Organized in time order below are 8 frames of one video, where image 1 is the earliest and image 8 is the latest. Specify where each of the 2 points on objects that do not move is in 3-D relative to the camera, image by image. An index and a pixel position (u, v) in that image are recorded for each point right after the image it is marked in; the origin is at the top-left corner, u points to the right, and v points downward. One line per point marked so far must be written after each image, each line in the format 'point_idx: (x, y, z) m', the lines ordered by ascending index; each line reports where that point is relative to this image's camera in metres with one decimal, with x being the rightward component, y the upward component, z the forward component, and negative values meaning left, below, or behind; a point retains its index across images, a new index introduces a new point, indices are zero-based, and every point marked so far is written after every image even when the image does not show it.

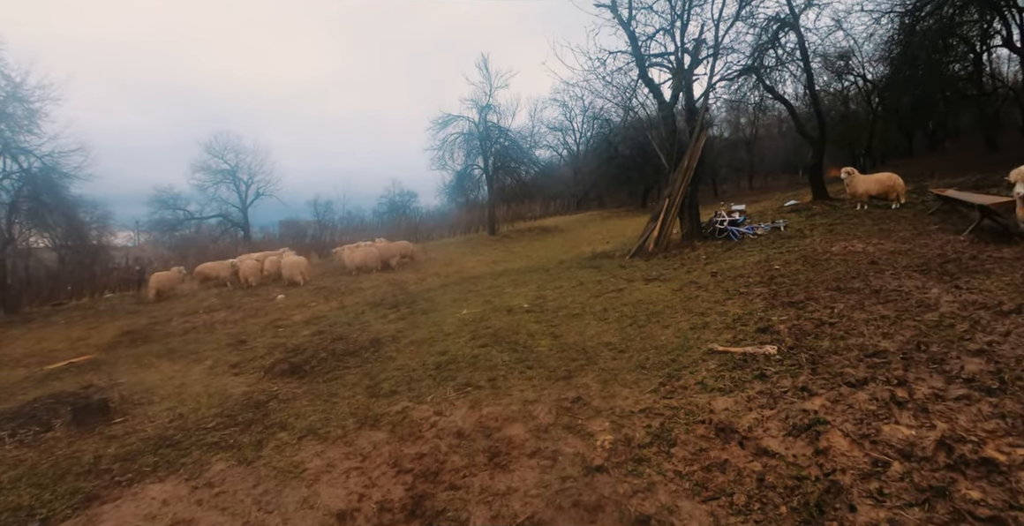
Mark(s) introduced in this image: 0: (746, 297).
0: (+2.7, -0.4, +5.7) m
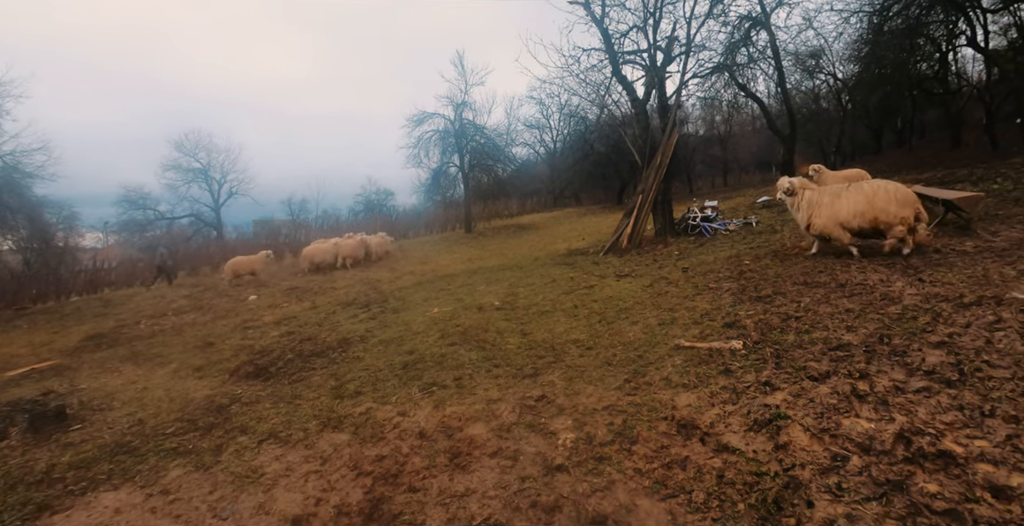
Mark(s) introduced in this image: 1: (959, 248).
0: (+2.3, -0.3, +5.8) m
1: (+6.1, +0.2, +6.8) m
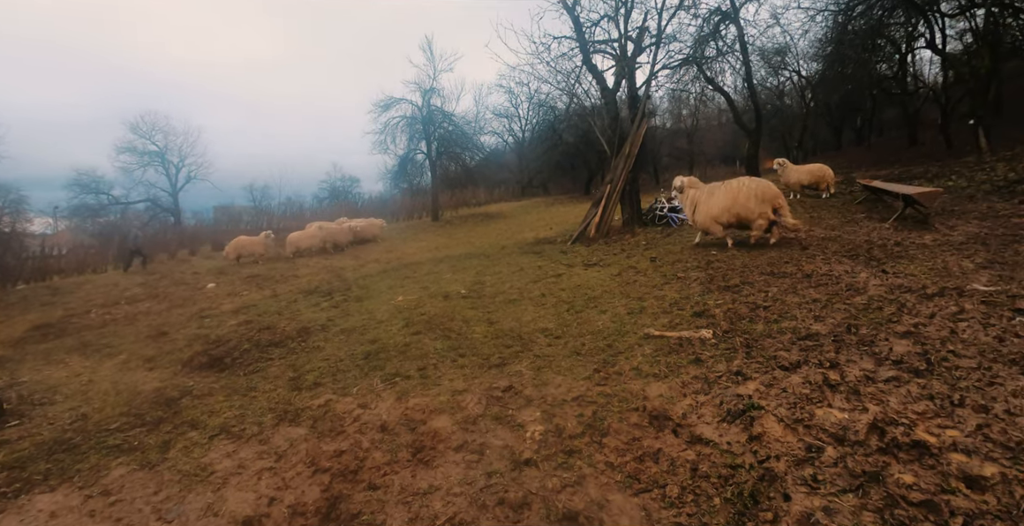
0: (+2.0, -0.2, +5.7) m
1: (+5.7, +0.3, +7.0) m
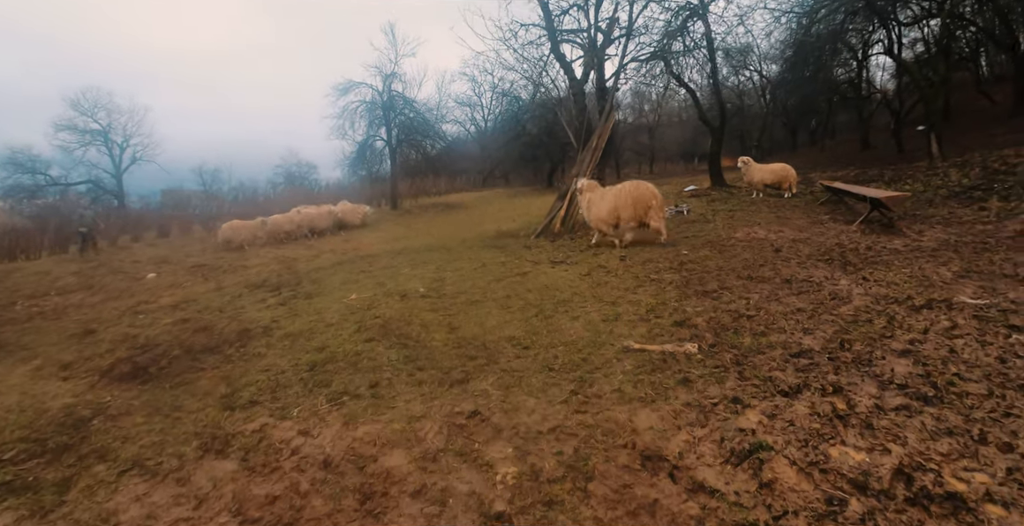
0: (+1.6, -0.2, +5.5) m
1: (+5.2, +0.2, +7.0) m
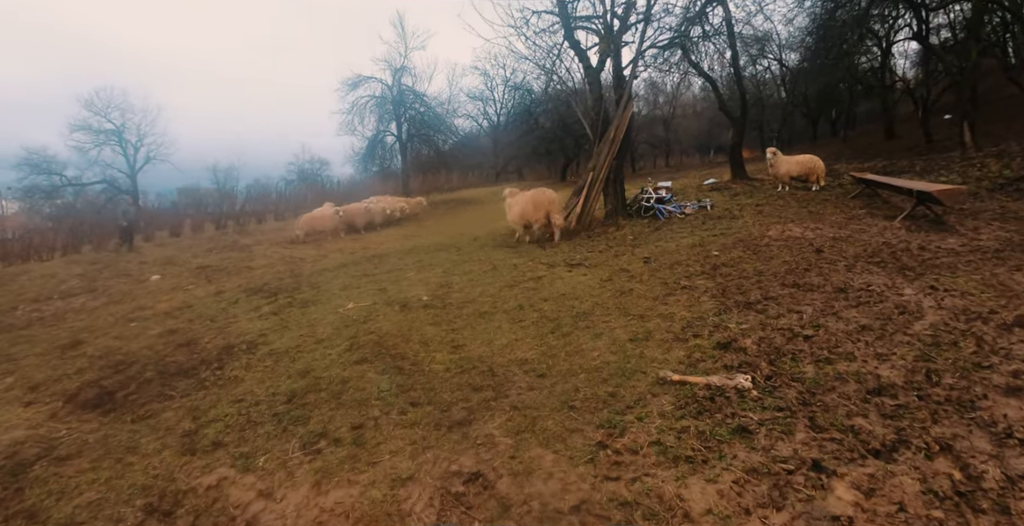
0: (+1.7, -0.3, +4.8) m
1: (+5.4, +0.2, +6.2) m
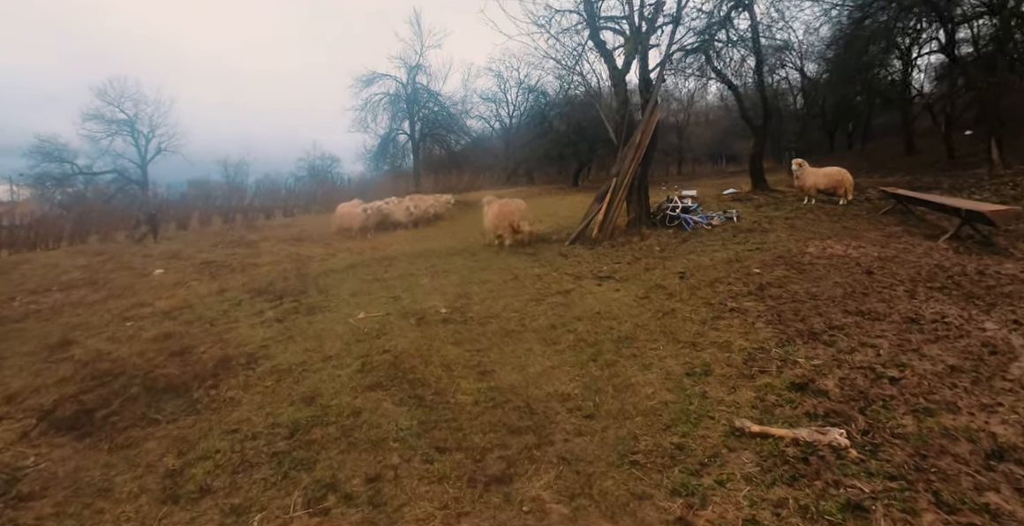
0: (+2.0, -0.5, +4.3) m
1: (+5.7, -0.1, +5.7) m
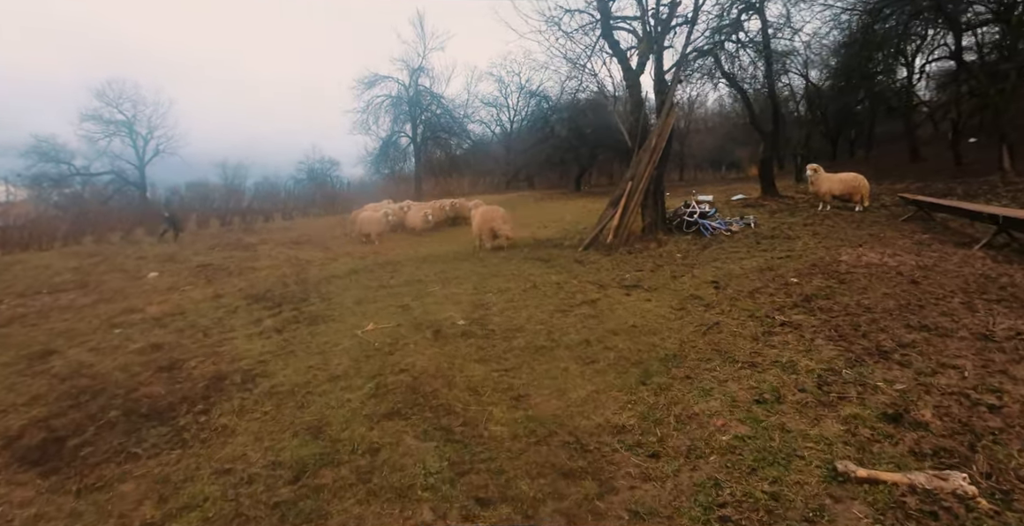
0: (+2.2, -0.5, +3.9) m
1: (+5.9, -0.2, +5.3) m
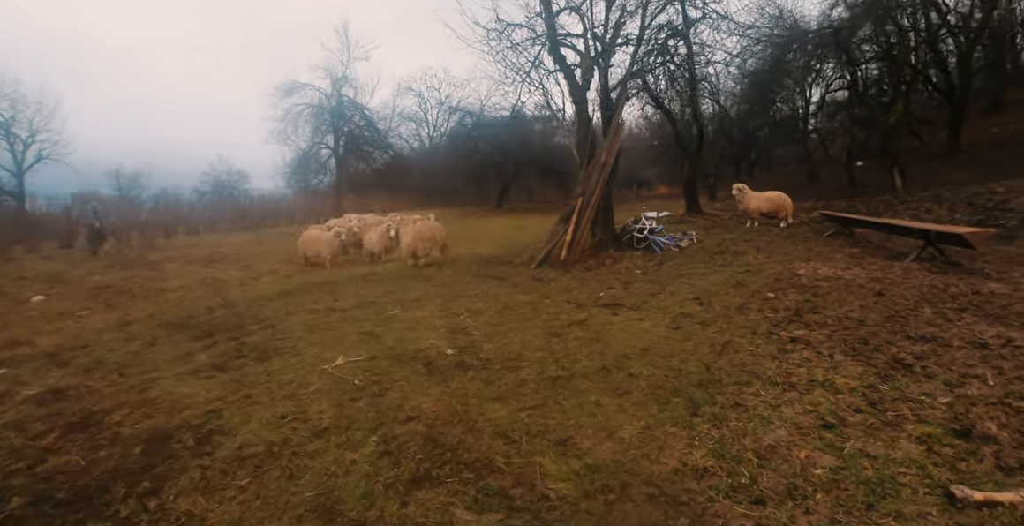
0: (+2.3, -0.7, +3.8) m
1: (+5.7, -0.3, +5.8) m
